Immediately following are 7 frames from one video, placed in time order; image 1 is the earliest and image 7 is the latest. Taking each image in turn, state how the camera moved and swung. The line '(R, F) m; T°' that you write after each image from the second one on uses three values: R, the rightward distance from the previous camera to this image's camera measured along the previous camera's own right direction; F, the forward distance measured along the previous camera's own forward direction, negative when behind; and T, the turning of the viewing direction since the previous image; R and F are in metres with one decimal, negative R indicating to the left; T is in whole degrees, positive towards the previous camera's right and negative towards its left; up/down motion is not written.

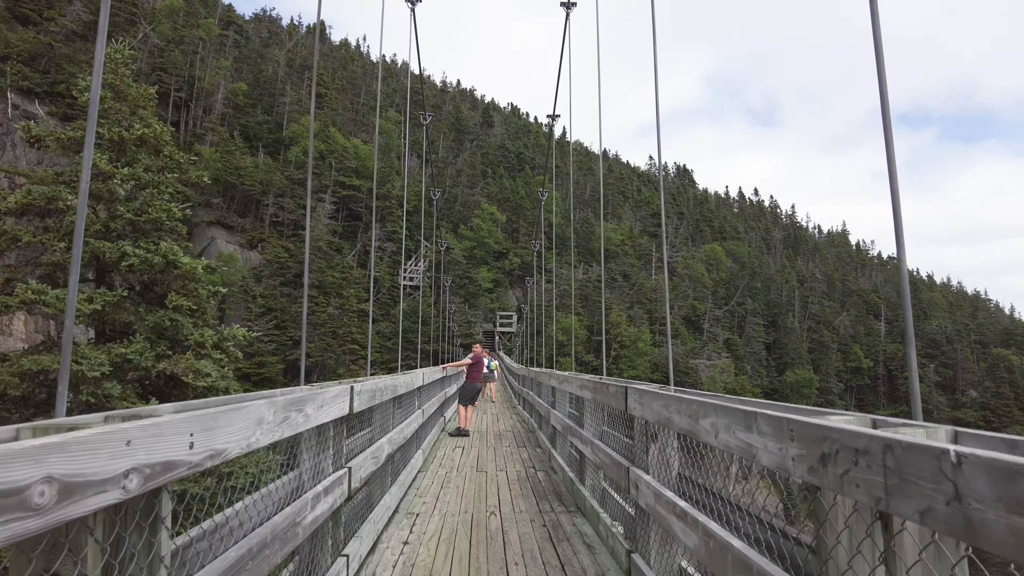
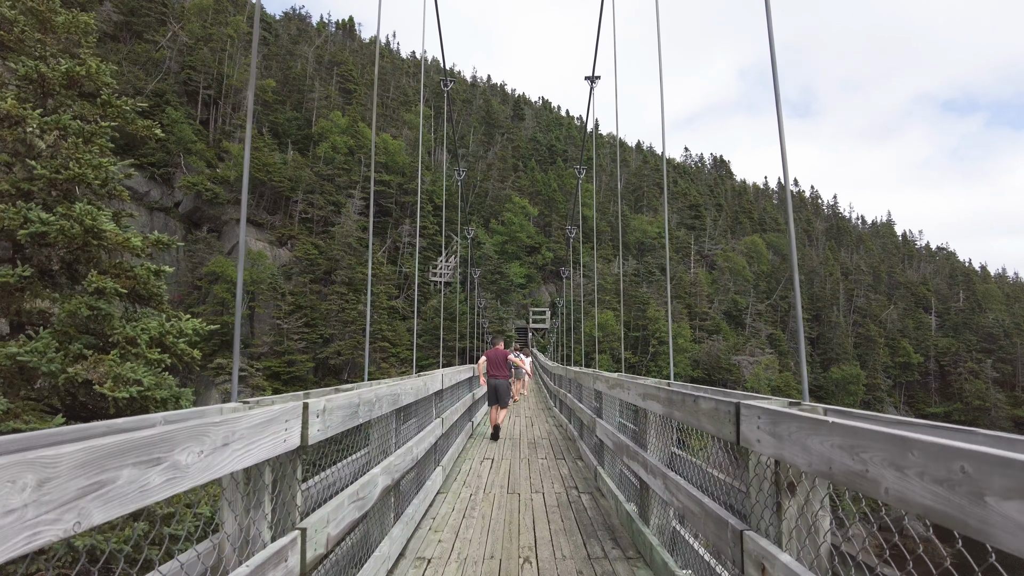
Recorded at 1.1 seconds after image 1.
(0.0, +1.3) m; -4°
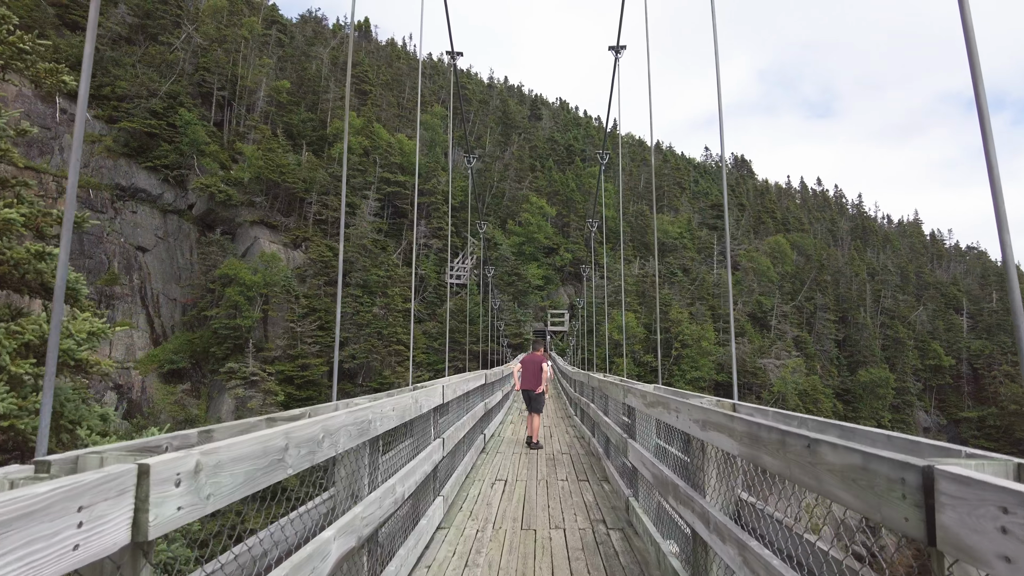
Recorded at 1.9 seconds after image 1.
(+0.1, +1.0) m; -2°
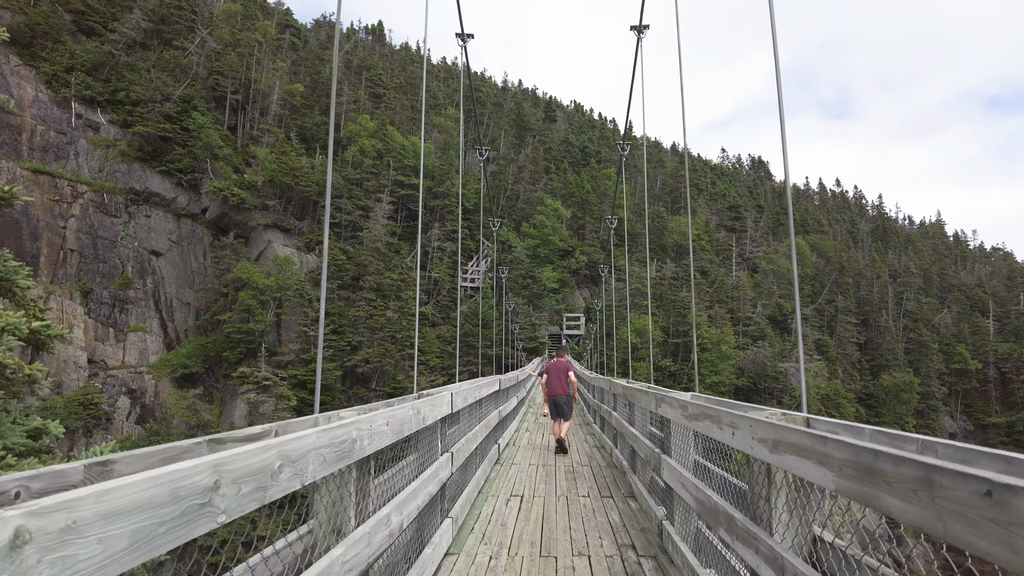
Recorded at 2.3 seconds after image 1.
(0.0, +0.6) m; -2°
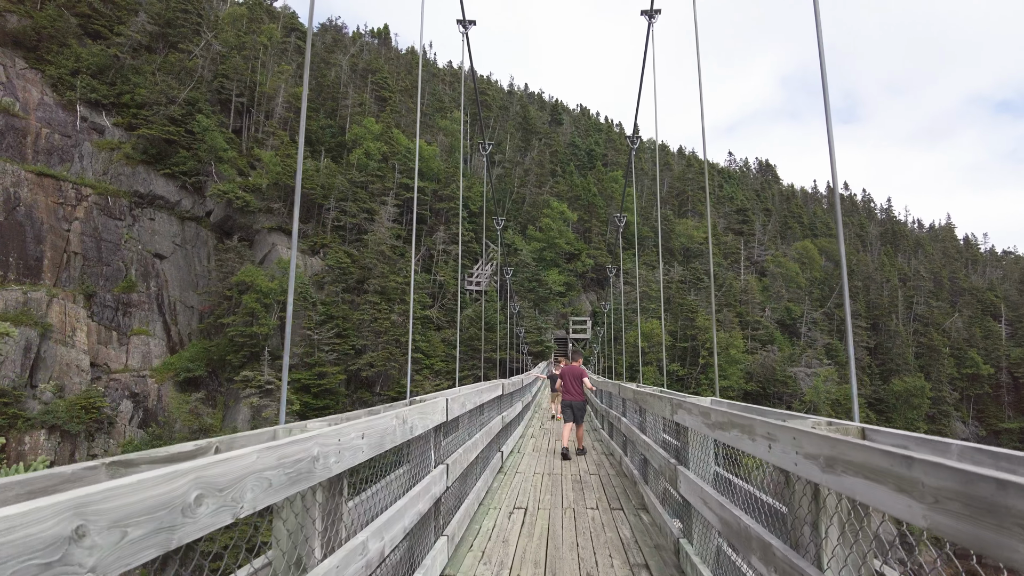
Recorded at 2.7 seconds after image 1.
(0.0, +0.4) m; -1°
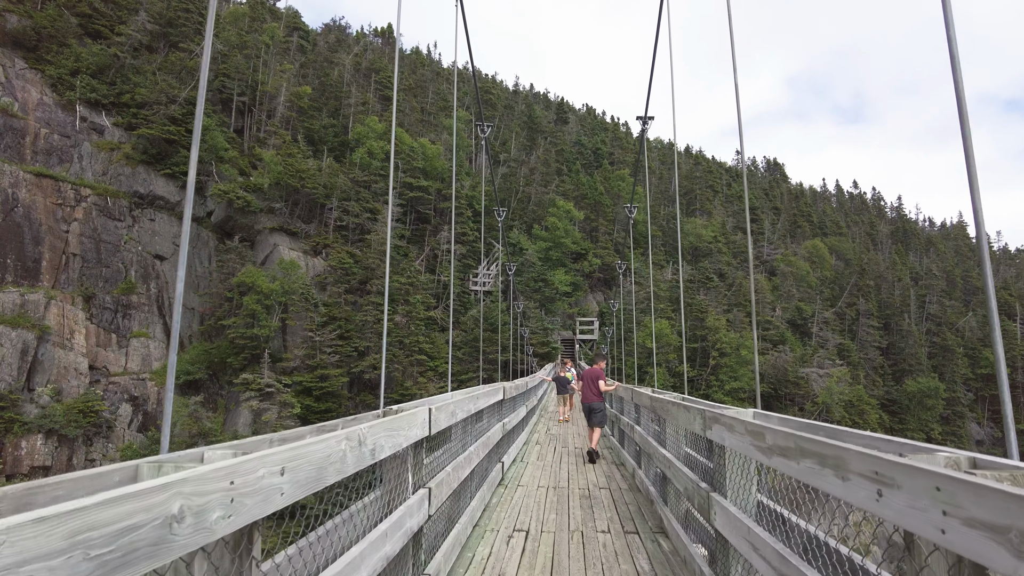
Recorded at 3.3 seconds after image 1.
(+0.1, +0.7) m; -1°
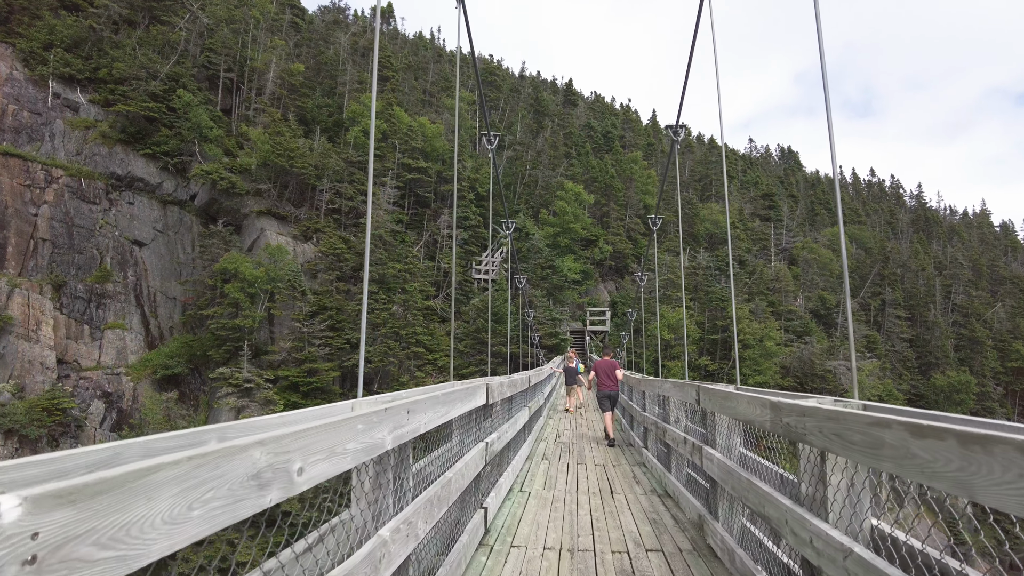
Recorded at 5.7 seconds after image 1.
(+0.2, +2.4) m; -1°
